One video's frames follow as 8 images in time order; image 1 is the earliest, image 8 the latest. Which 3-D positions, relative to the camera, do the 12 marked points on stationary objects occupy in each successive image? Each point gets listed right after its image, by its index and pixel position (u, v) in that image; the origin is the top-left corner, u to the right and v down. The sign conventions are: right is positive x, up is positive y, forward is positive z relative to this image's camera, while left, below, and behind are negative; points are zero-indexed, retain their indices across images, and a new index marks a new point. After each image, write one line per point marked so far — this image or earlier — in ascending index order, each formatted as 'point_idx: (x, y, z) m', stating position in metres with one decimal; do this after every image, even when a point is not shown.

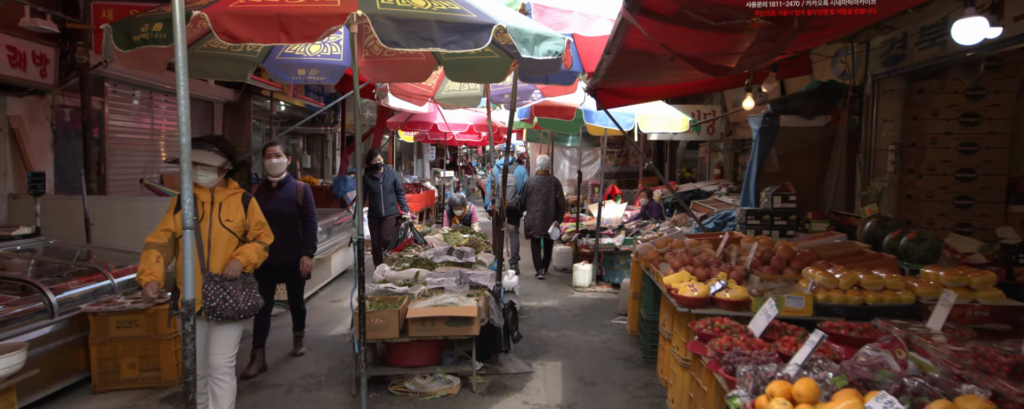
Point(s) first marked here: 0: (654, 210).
0: (+2.3, -0.1, +9.8) m
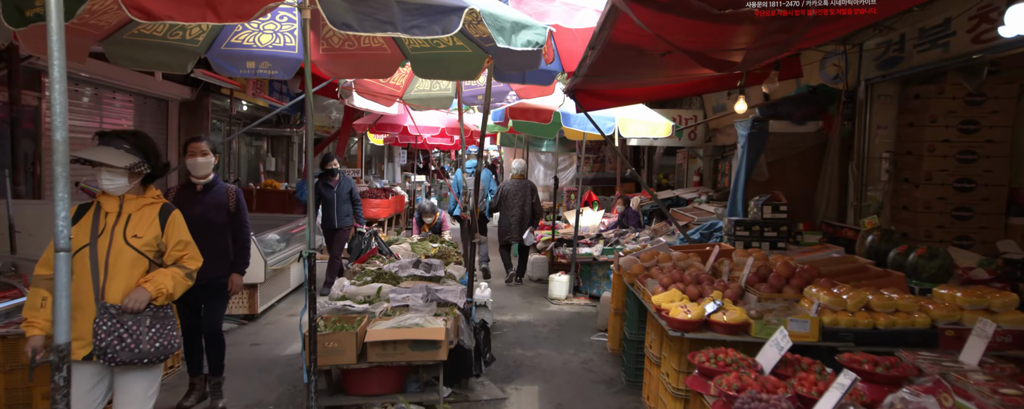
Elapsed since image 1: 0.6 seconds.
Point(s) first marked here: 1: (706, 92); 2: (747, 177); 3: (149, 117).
0: (+1.8, -0.2, +9.5) m
1: (+1.8, +1.0, +5.7) m
2: (+2.2, +0.3, +5.8) m
3: (-5.4, +1.3, +9.1) m
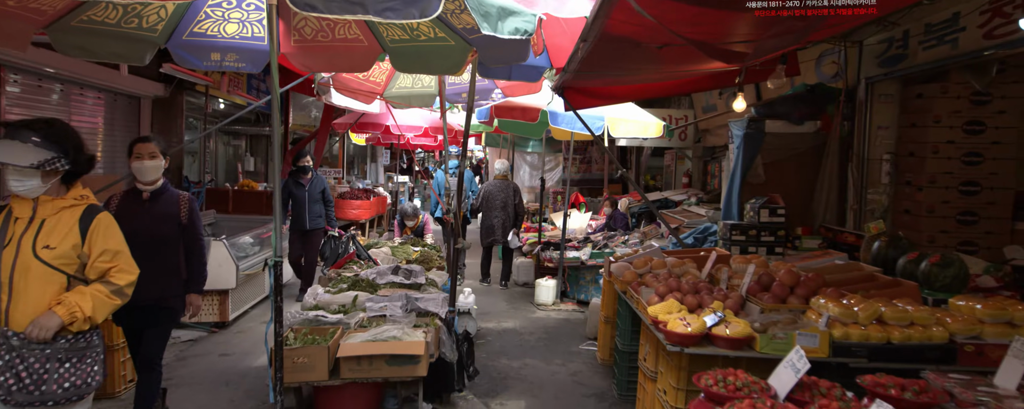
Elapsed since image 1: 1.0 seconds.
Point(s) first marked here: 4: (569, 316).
0: (+1.6, -0.2, +9.2) m
1: (+1.7, +1.0, +5.5) m
2: (+2.1, +0.2, +5.6) m
3: (-5.6, +1.3, +8.7) m
4: (+0.7, -1.3, +7.2) m
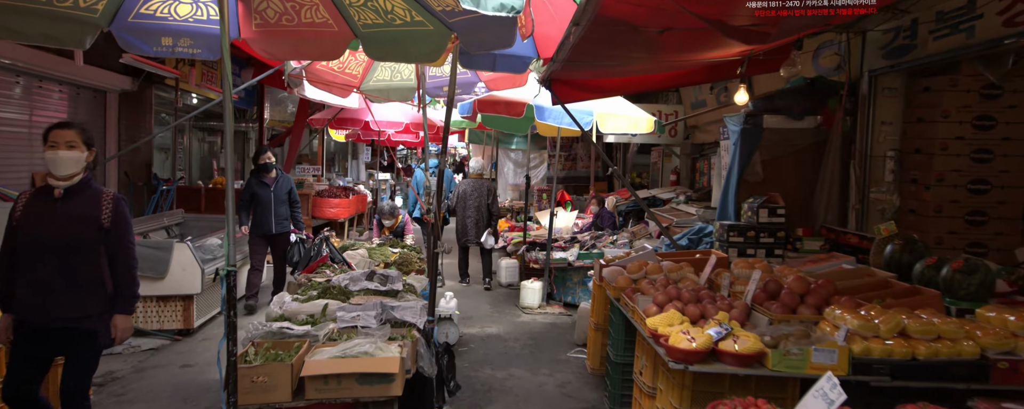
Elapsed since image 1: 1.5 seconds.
0: (+1.4, -0.2, +8.9) m
1: (+1.6, +1.0, +5.2) m
2: (+2.0, +0.2, +5.3) m
3: (-5.8, +1.3, +8.2) m
4: (+0.5, -1.3, +6.9) m
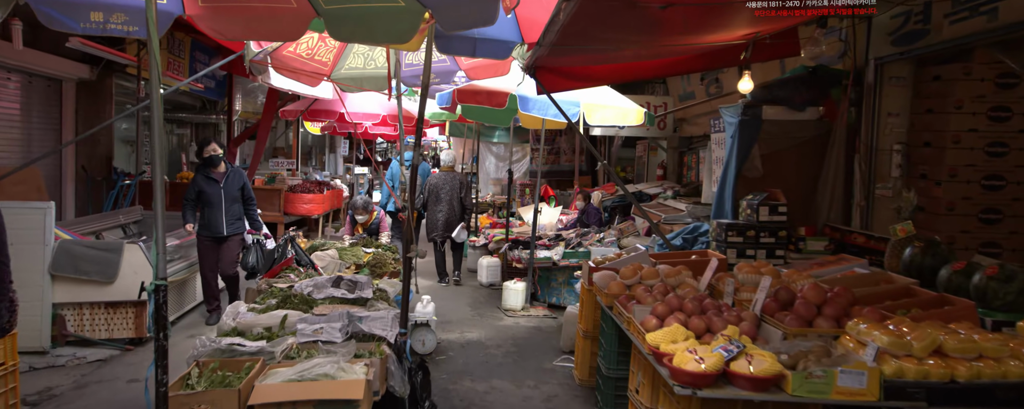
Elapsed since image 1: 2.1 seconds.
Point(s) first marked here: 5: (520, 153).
0: (+1.1, -0.2, +8.5) m
1: (+1.4, +1.0, +4.8) m
2: (+1.8, +0.3, +4.9) m
3: (-6.0, +1.3, +7.6) m
4: (+0.3, -1.3, +6.5) m
5: (+0.2, +1.1, +13.5) m
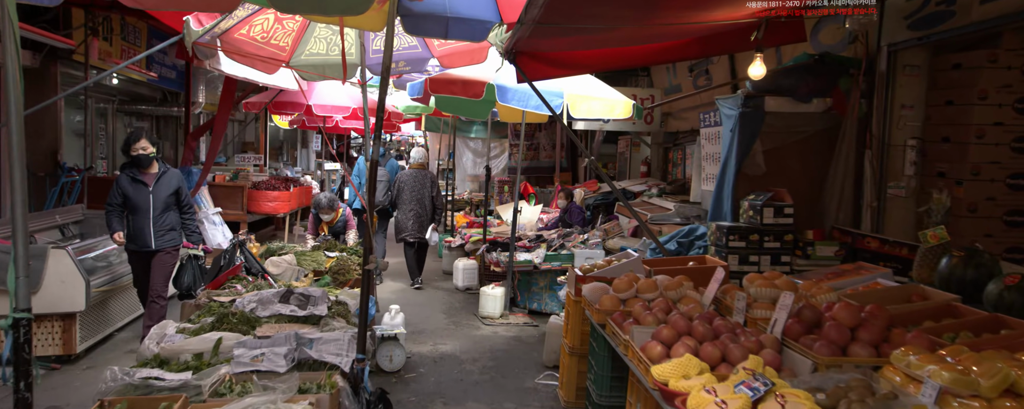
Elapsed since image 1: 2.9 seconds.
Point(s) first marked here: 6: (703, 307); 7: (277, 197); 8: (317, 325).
0: (+0.8, -0.1, +8.1) m
1: (+1.3, +1.0, +4.3) m
2: (+1.7, +0.2, +4.5) m
3: (-6.3, +1.3, +6.9) m
4: (+0.1, -1.3, +6.0) m
5: (-0.3, +1.2, +12.9) m
6: (+1.0, -0.5, +3.1) m
7: (-3.9, +0.1, +10.2) m
8: (-1.1, -0.7, +3.3) m
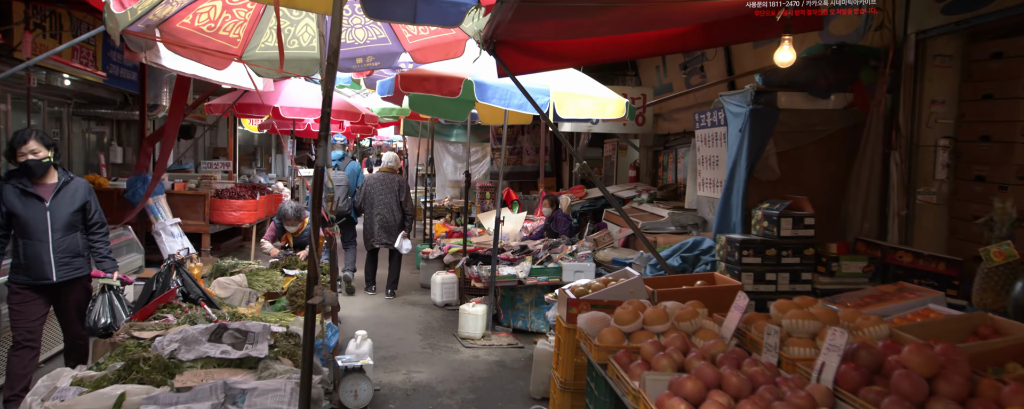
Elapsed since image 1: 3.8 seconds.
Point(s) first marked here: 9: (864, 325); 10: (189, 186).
0: (+0.6, -0.2, +7.5) m
1: (+1.1, +1.0, +3.8) m
2: (+1.5, +0.2, +4.0) m
3: (-6.5, +1.2, +6.1) m
4: (-0.1, -1.3, +5.4) m
5: (-0.7, +1.0, +12.4) m
6: (+0.9, -0.6, +2.5) m
7: (-4.2, 0.0, +9.5) m
8: (-1.2, -0.7, +2.7) m
9: (+1.4, -0.5, +2.4) m
10: (-5.1, +0.3, +9.6) m
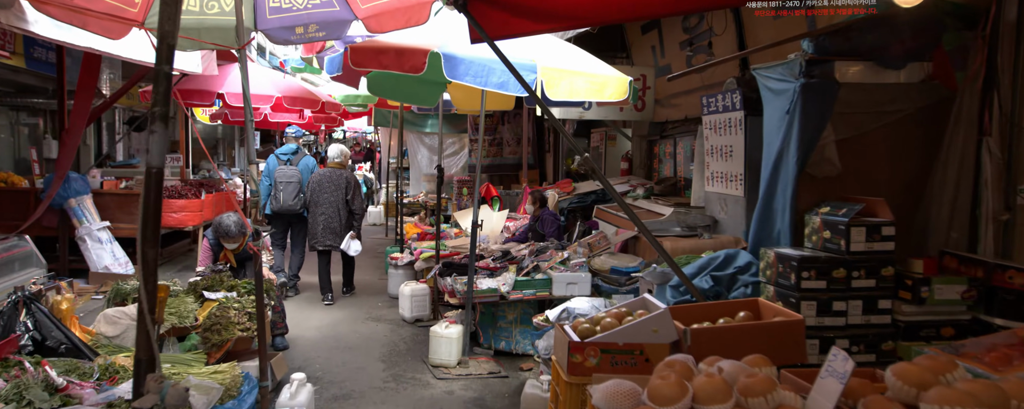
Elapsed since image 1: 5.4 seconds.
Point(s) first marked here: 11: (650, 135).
0: (+0.4, -0.2, +6.6) m
1: (+1.0, +1.0, +2.9) m
2: (+1.4, +0.2, +3.0) m
3: (-6.6, +1.1, +4.9) m
4: (-0.2, -1.4, +4.5) m
5: (-1.0, +1.1, +11.4) m
6: (+0.8, -0.6, +1.6) m
7: (-4.5, 0.0, +8.4) m
8: (-1.2, -0.8, +1.7) m
9: (+1.3, -0.5, +1.5) m
10: (-5.4, +0.3, +8.4) m
11: (+1.8, +0.9, +7.9) m
